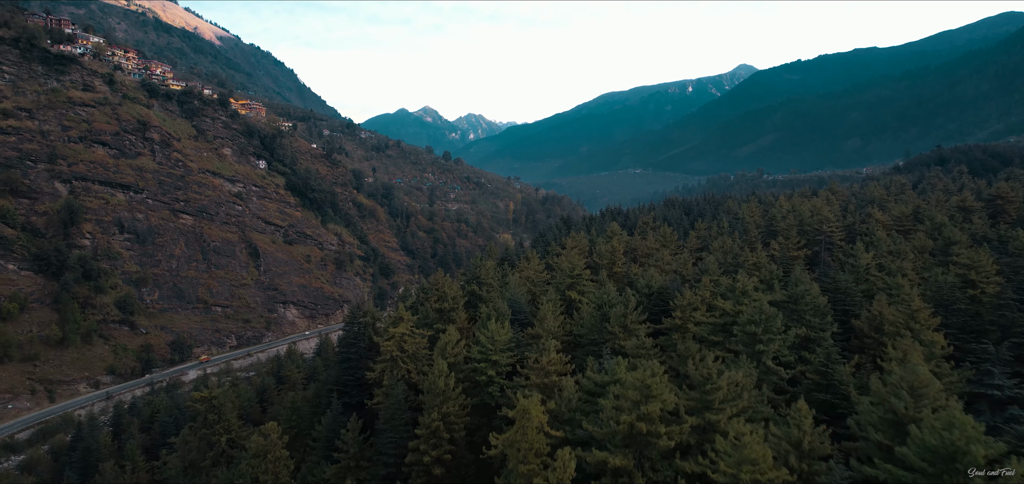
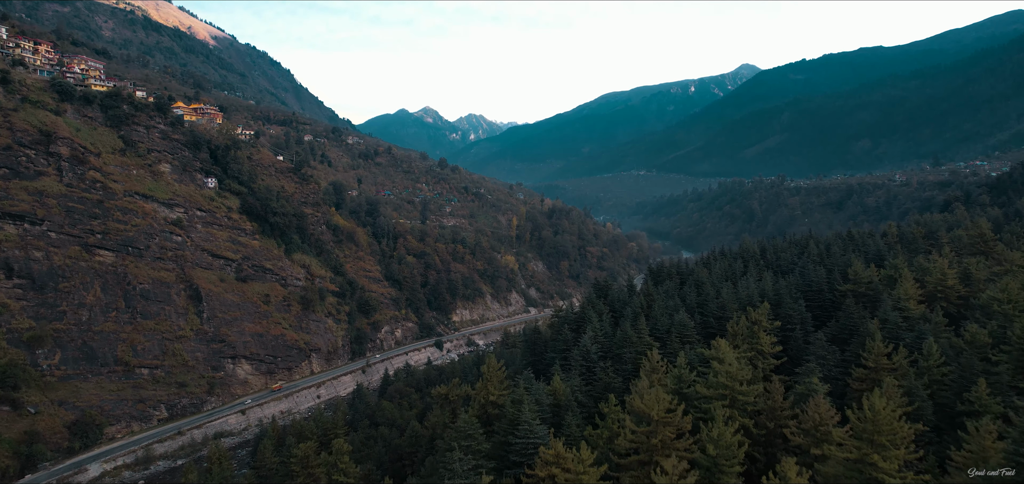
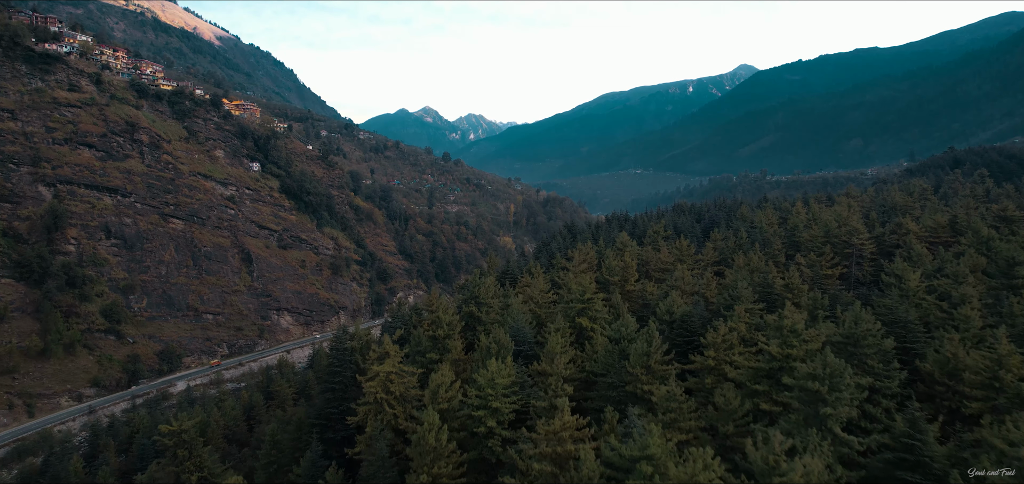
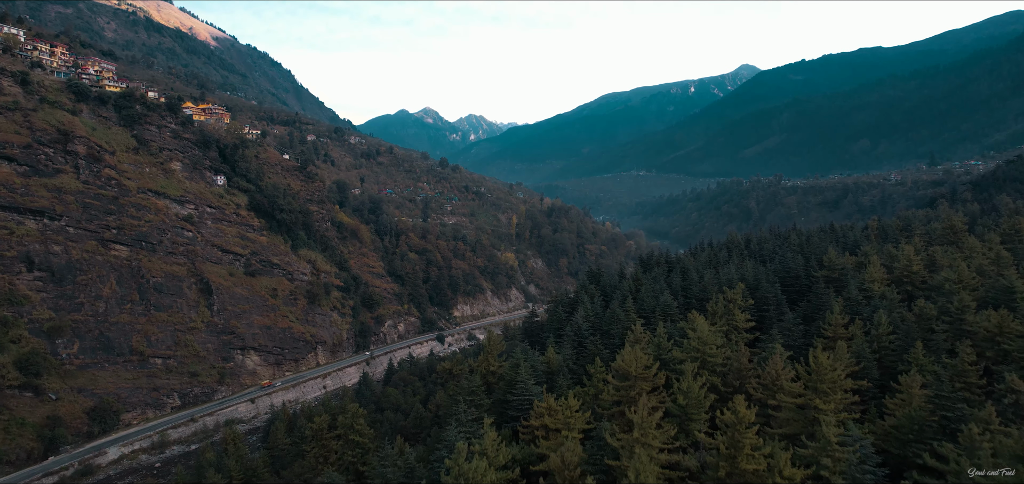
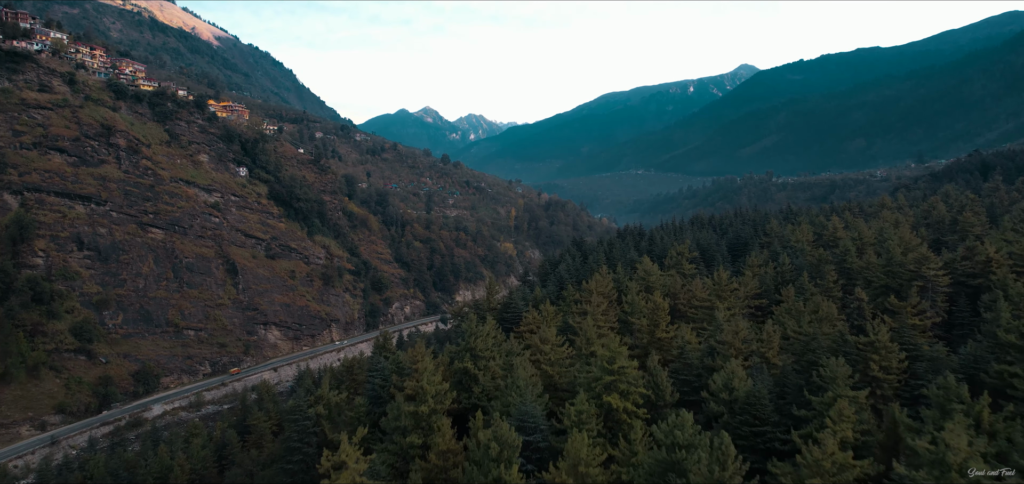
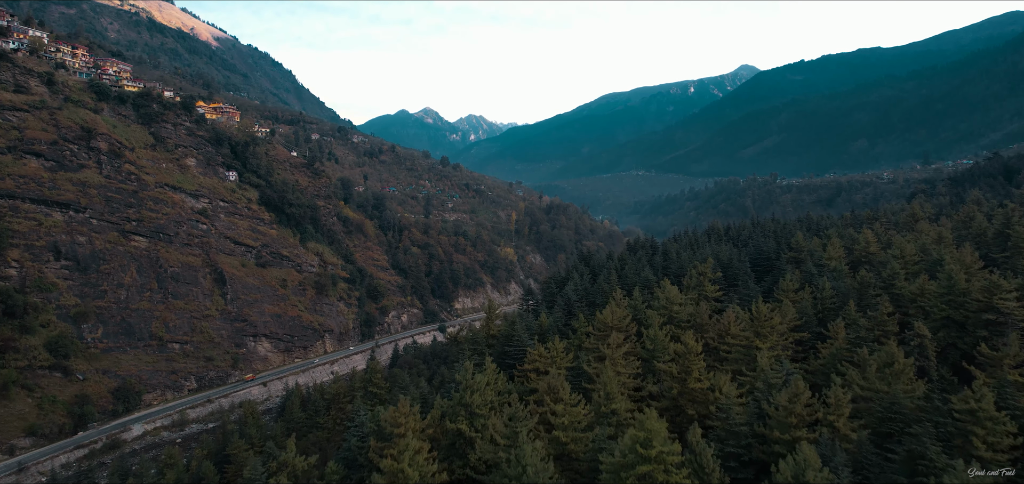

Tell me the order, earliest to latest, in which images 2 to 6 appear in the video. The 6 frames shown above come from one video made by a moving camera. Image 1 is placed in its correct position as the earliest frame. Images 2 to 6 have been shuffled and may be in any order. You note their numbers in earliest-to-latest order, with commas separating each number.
3, 5, 6, 4, 2
